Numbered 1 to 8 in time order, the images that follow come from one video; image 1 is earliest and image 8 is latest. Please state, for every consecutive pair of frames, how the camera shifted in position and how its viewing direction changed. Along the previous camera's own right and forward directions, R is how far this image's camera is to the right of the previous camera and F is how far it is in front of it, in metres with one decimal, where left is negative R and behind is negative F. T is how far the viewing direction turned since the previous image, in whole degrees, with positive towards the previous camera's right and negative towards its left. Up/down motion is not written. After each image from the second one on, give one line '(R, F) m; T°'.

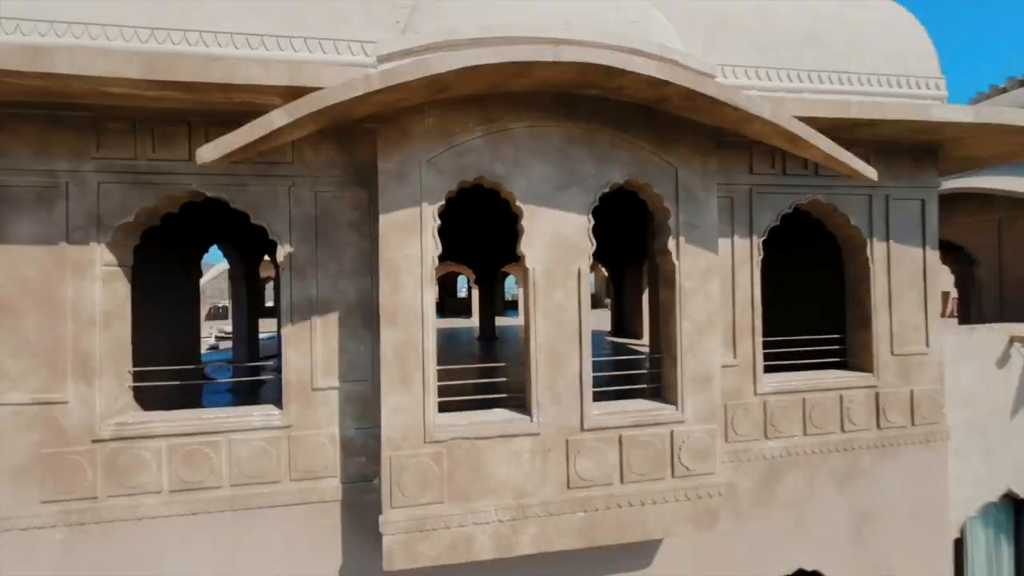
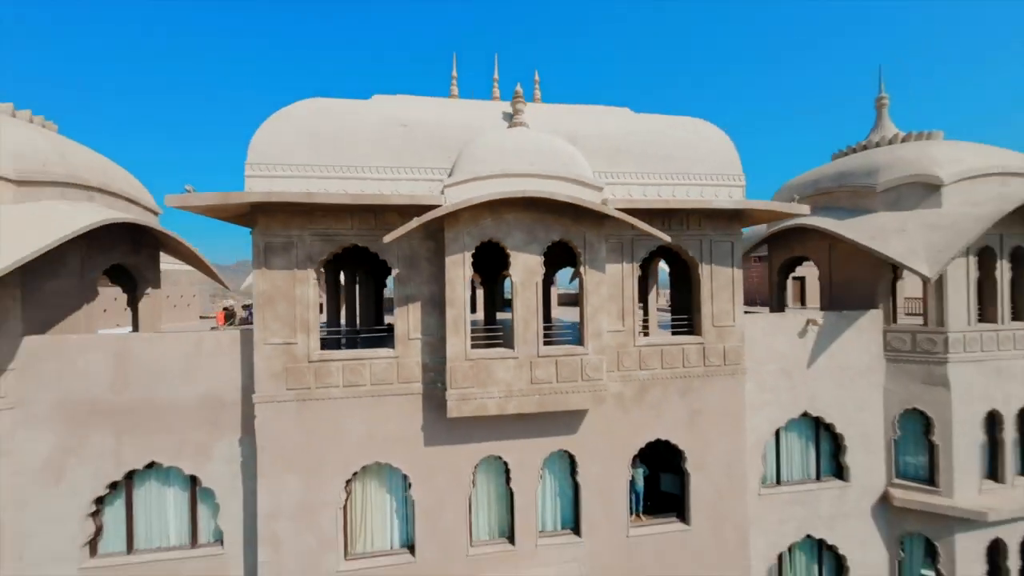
(+0.1, -3.9) m; 0°
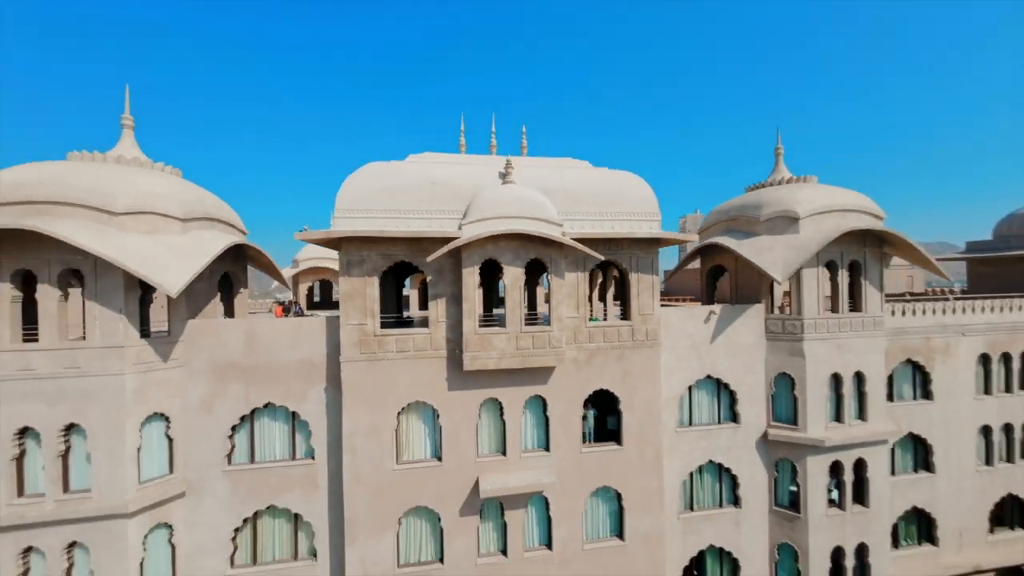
(+0.1, -4.2) m; +1°
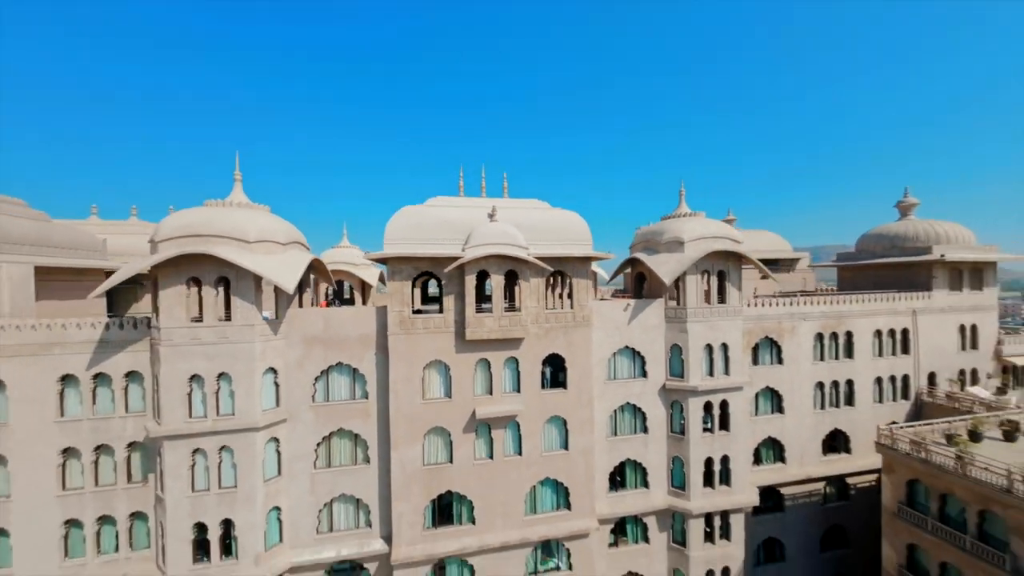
(0.0, -6.9) m; +2°
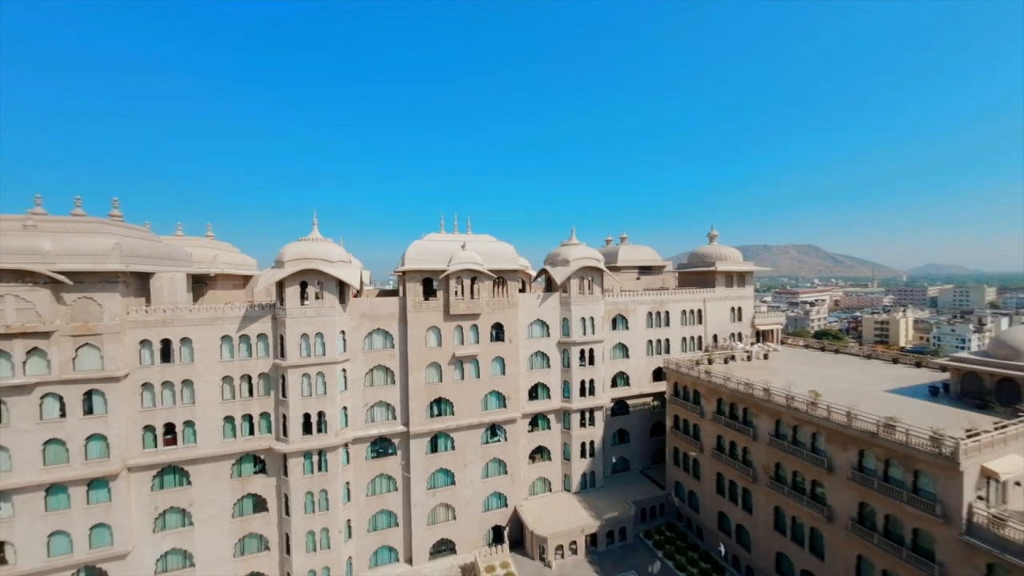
(-0.7, -16.2) m; +7°
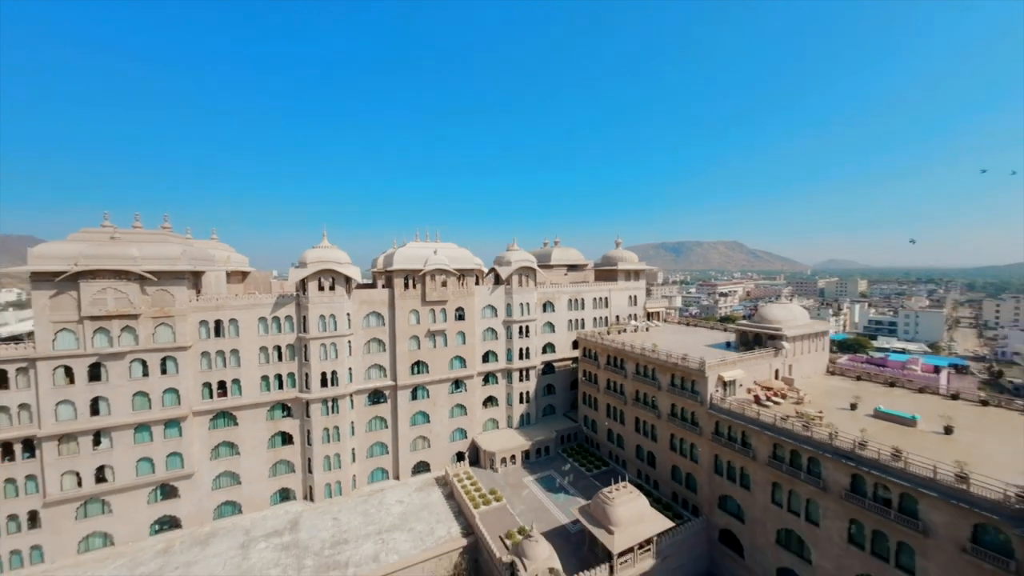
(-0.8, -14.7) m; +7°
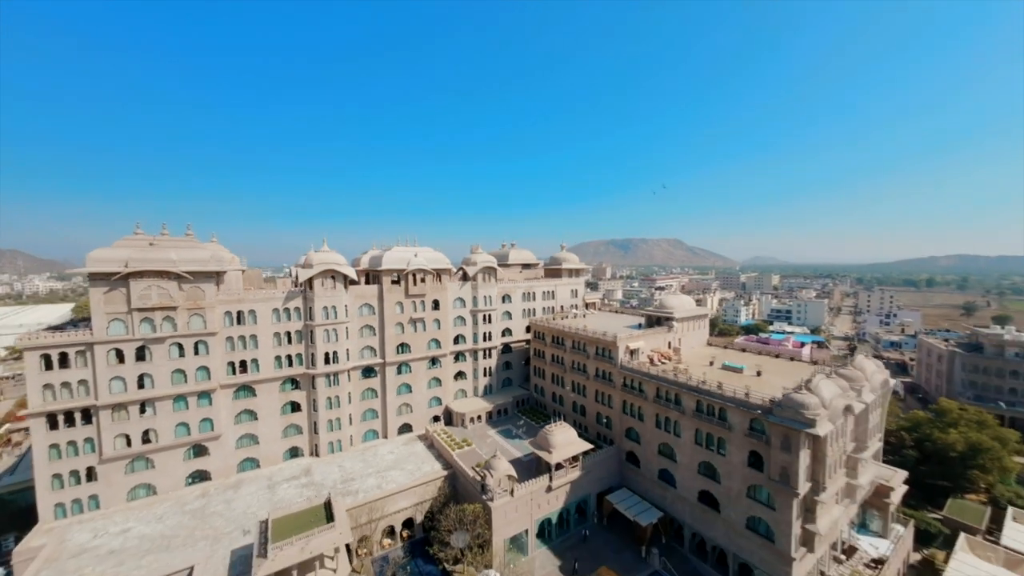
(-1.7, -13.1) m; +7°
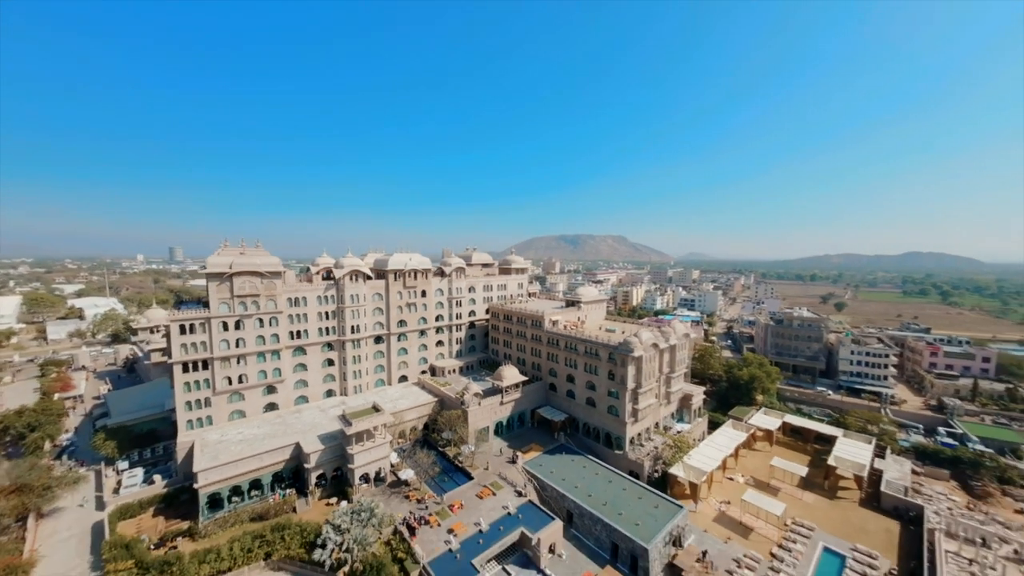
(-2.6, -29.7) m; +7°
